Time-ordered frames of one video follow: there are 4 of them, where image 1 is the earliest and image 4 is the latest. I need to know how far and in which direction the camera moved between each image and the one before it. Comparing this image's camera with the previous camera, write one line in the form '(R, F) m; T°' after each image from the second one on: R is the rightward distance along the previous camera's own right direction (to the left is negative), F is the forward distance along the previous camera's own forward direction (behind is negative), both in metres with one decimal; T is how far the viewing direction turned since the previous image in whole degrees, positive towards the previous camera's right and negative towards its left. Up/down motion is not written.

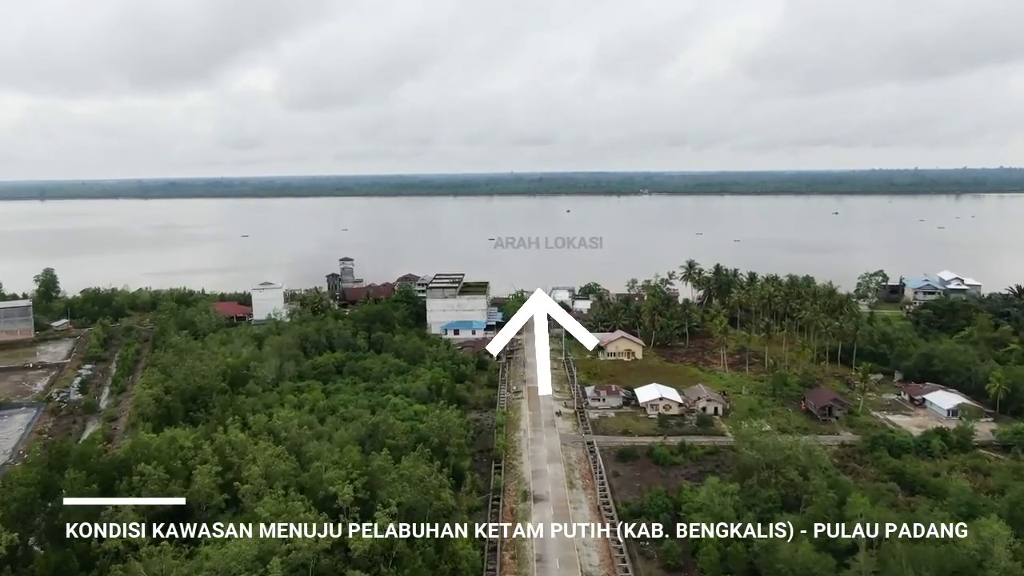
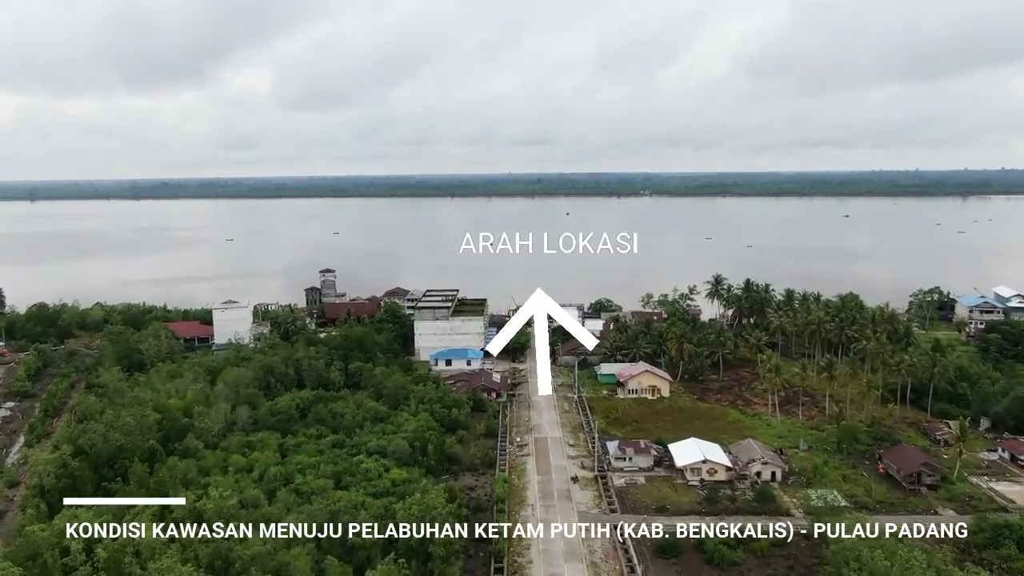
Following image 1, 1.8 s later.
(-0.1, +4.0) m; 0°
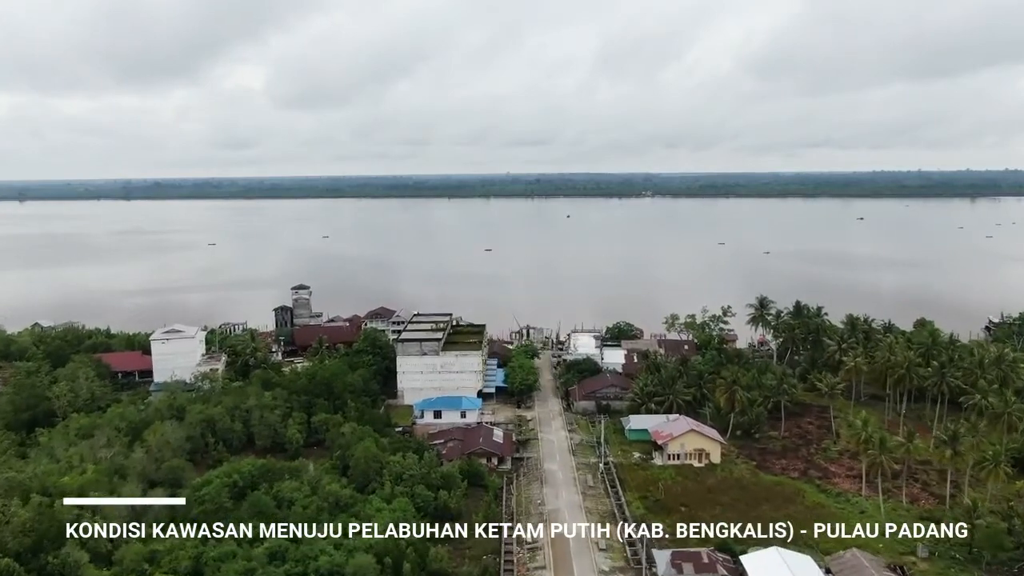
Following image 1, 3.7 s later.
(-0.2, +4.6) m; 0°
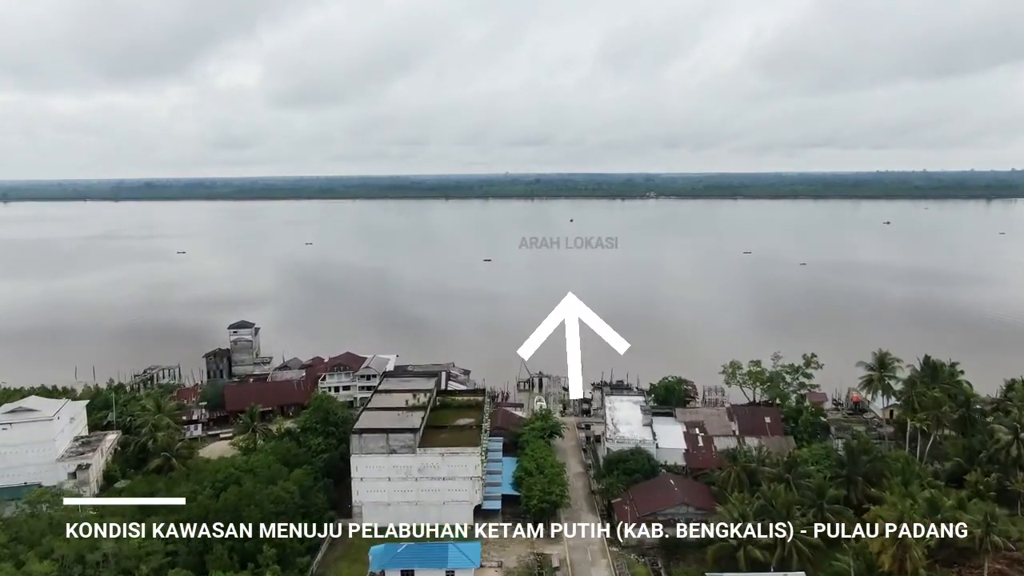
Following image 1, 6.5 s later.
(-0.3, +7.0) m; 0°
